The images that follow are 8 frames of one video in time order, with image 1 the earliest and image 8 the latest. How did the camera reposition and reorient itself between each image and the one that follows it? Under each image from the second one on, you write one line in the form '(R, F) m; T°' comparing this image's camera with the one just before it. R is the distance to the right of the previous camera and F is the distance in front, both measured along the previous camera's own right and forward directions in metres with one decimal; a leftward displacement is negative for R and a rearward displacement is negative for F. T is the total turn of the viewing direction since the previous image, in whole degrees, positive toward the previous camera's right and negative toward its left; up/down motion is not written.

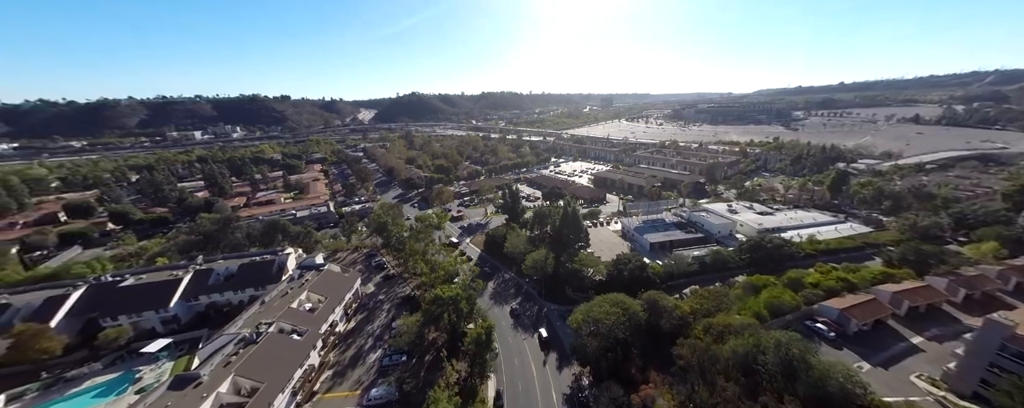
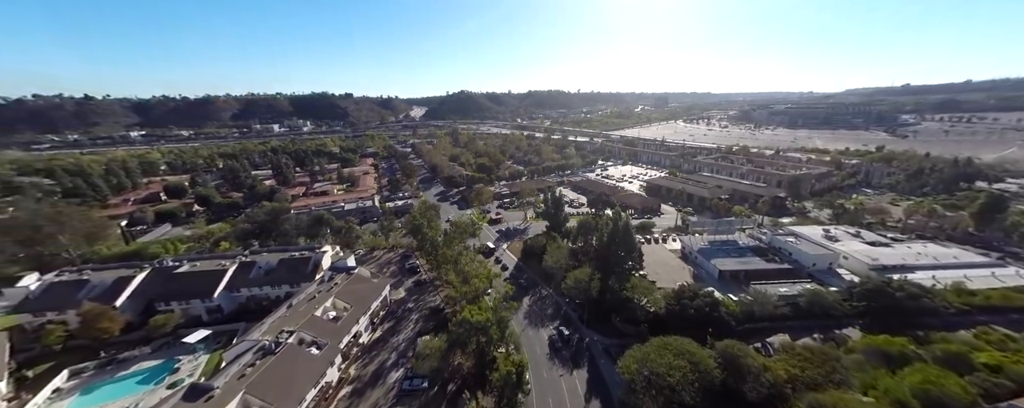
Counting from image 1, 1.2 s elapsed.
(-0.2, +2.1) m; -8°
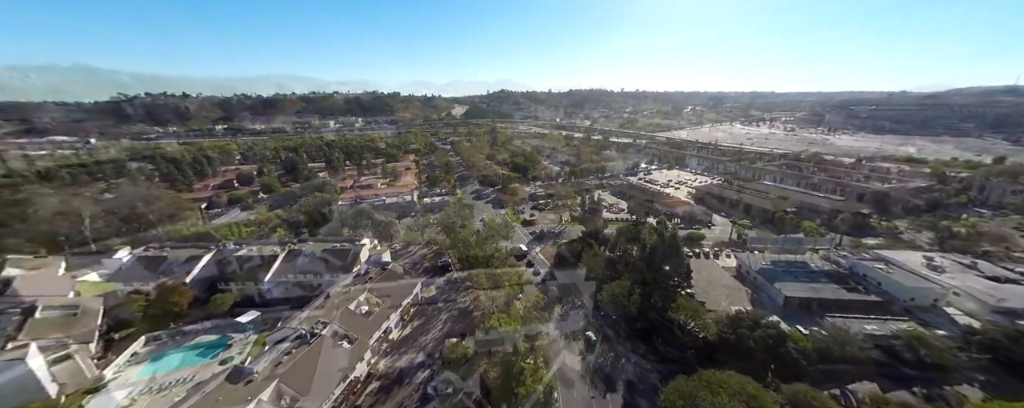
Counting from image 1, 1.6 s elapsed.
(0.0, +0.8) m; -7°
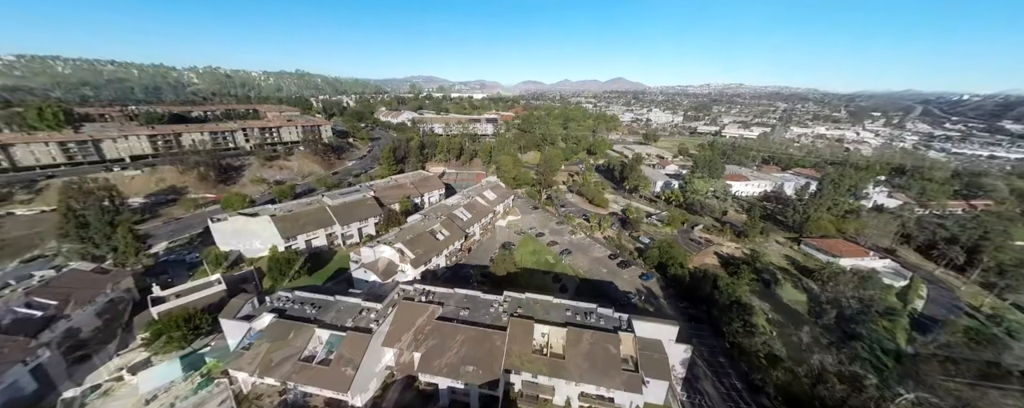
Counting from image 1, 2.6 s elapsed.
(+1.2, +3.5) m; -17°
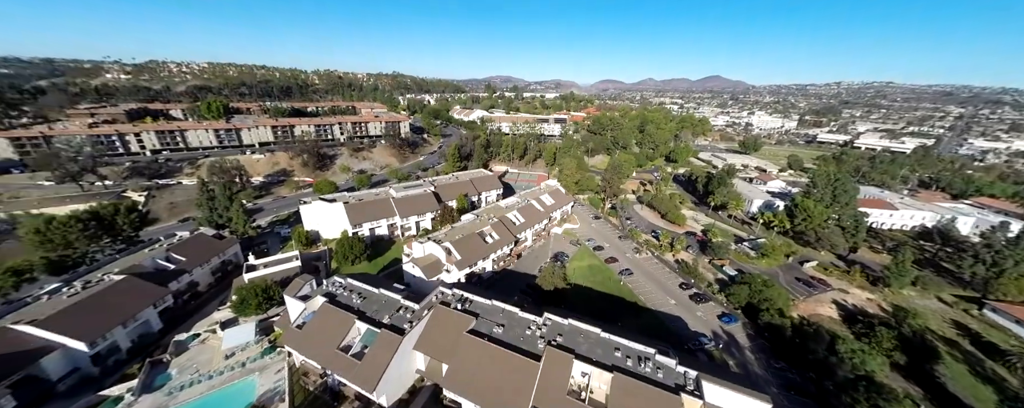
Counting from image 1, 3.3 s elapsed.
(+1.2, +2.6) m; -13°
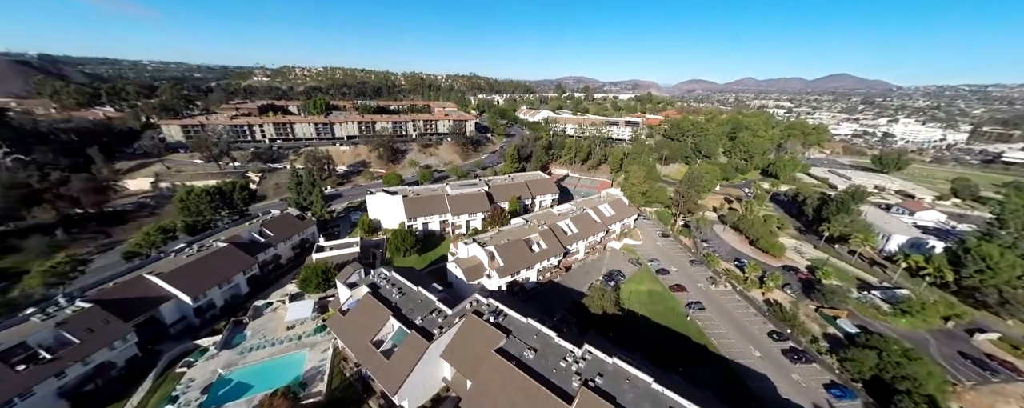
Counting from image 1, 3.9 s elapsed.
(+1.2, +2.4) m; -12°
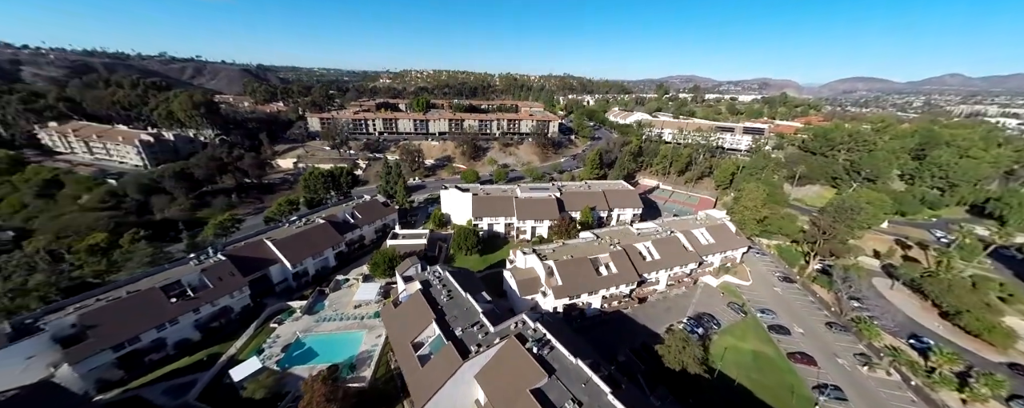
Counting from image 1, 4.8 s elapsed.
(+1.2, +3.3) m; -15°
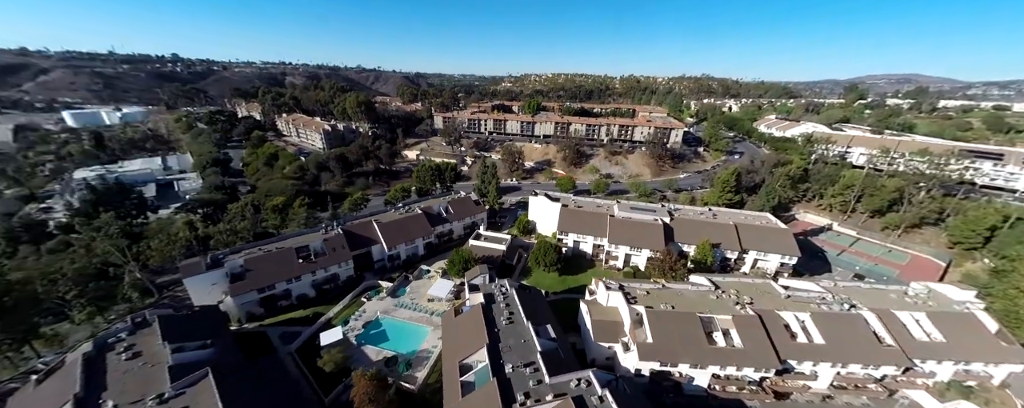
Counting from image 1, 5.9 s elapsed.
(+1.0, +4.0) m; -19°
